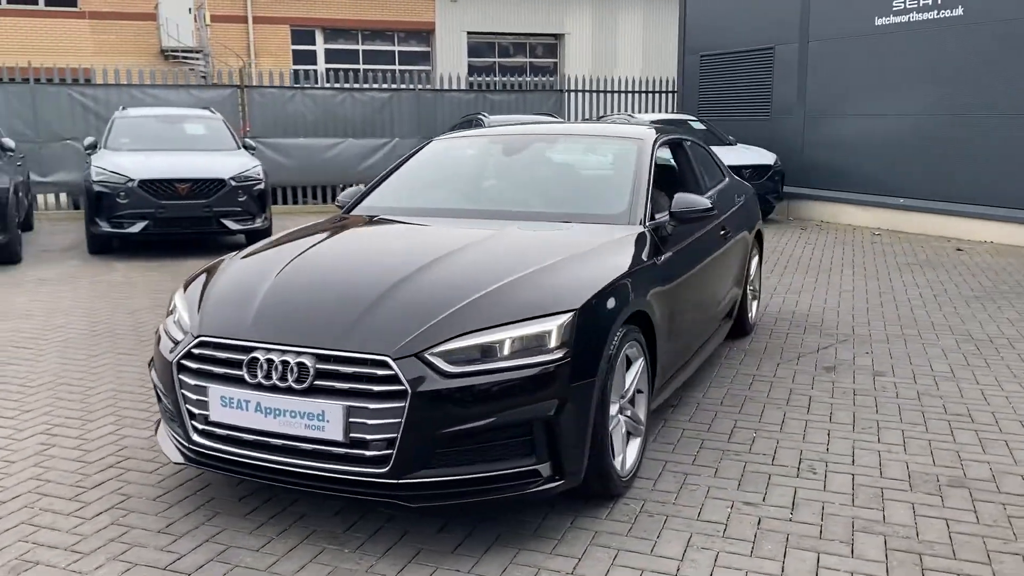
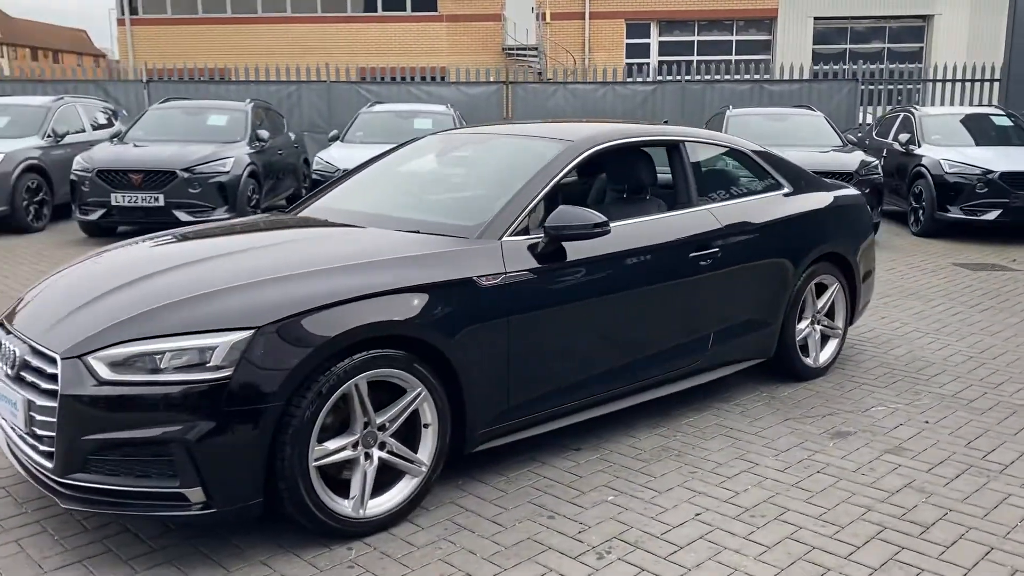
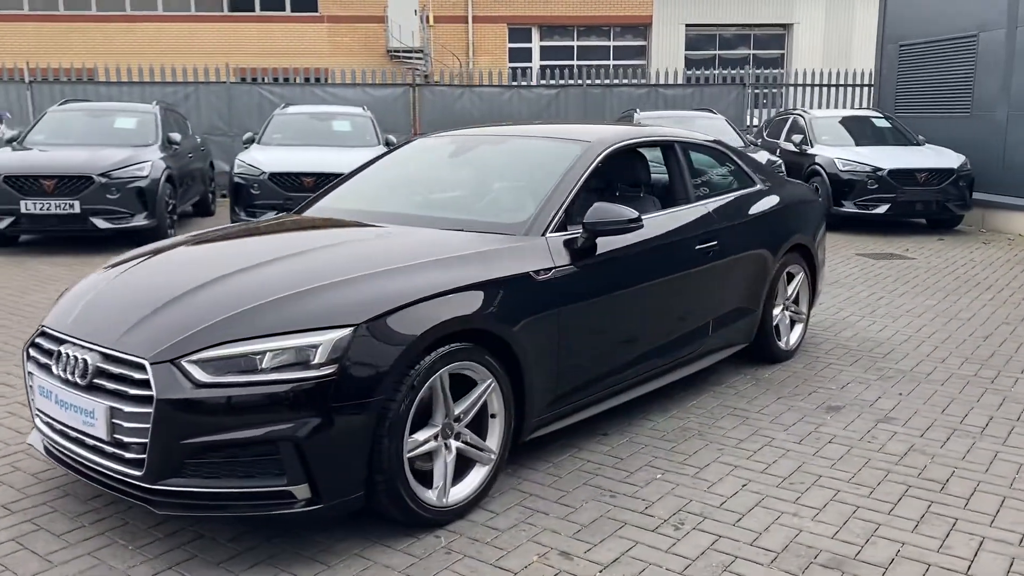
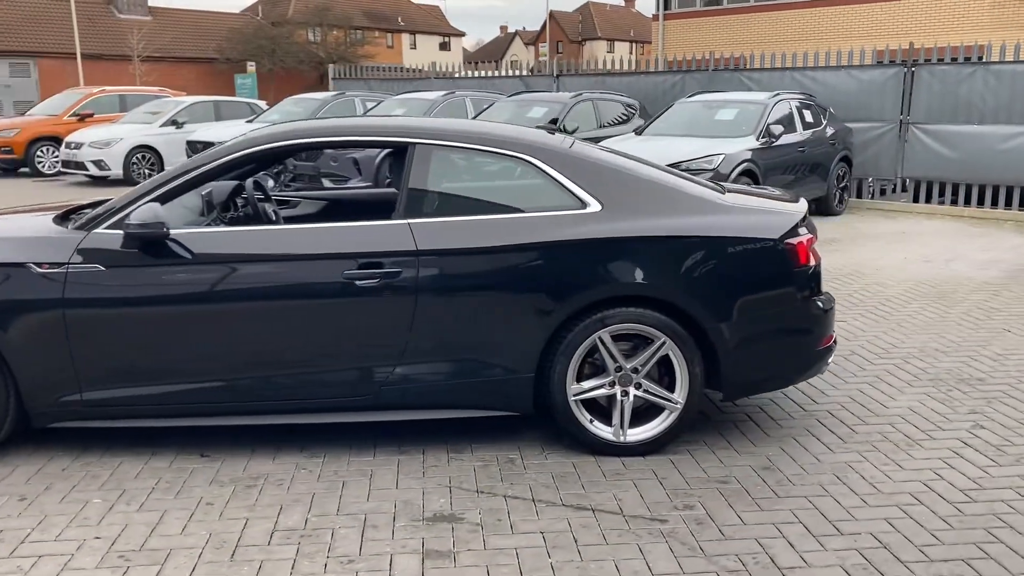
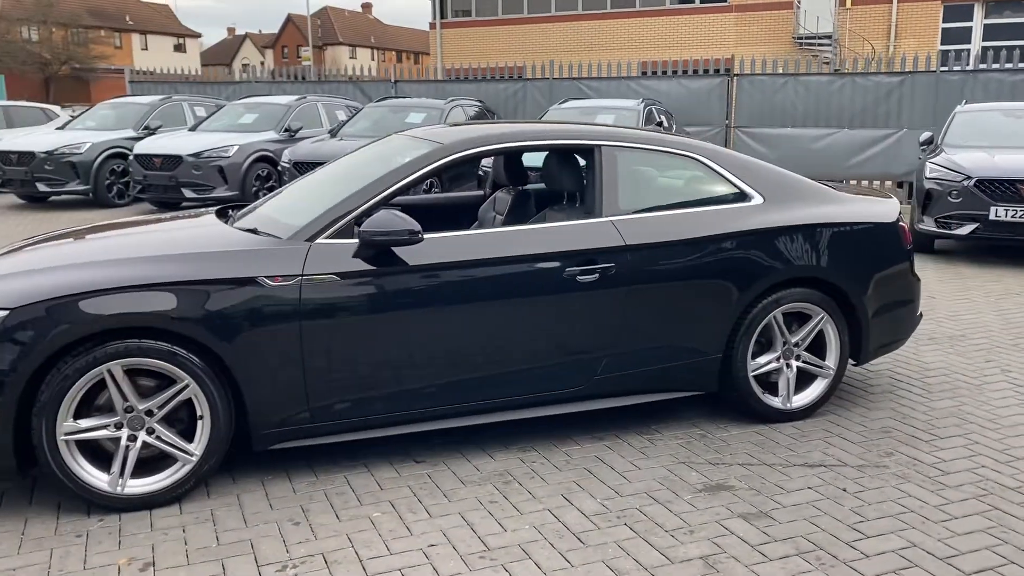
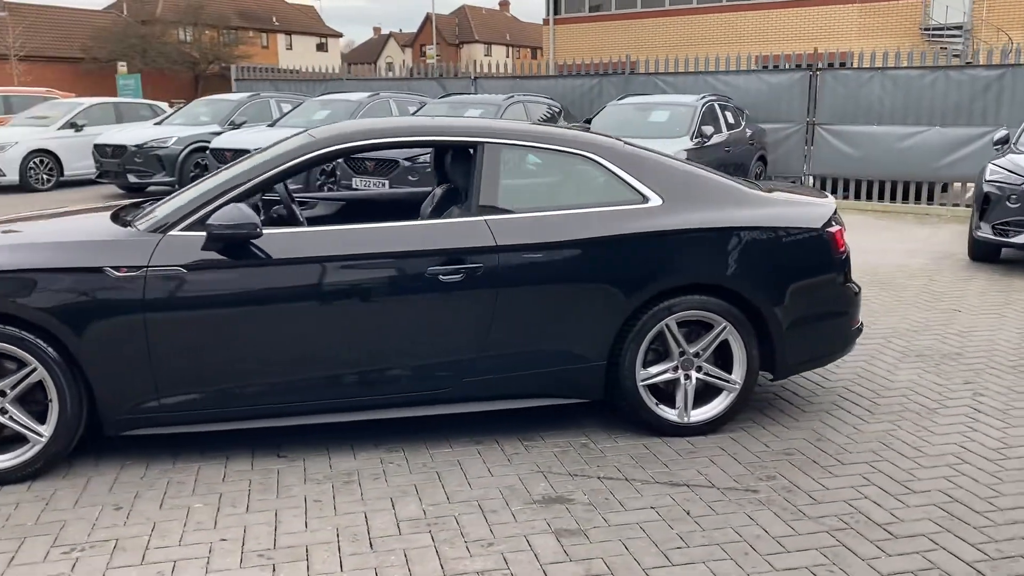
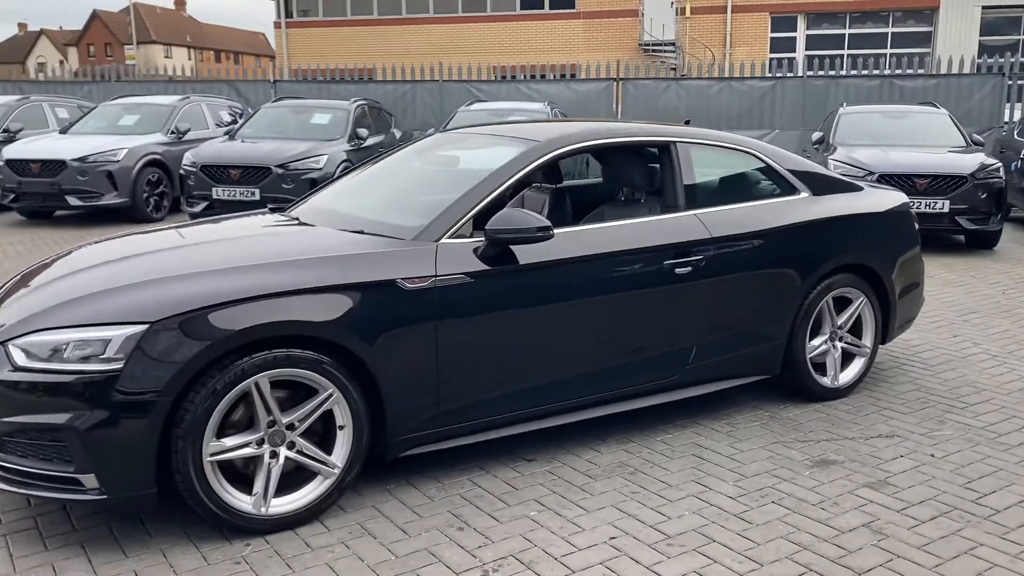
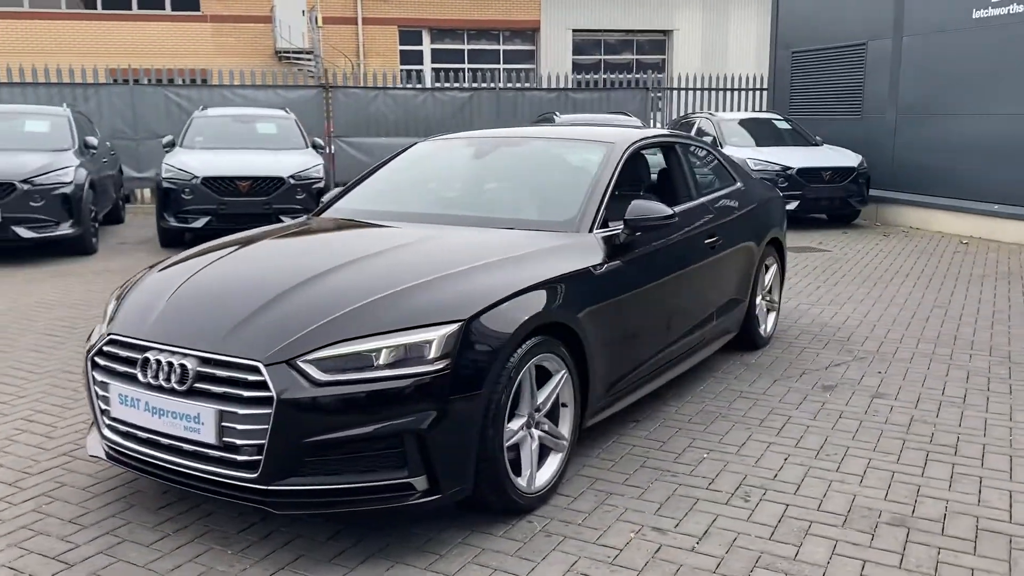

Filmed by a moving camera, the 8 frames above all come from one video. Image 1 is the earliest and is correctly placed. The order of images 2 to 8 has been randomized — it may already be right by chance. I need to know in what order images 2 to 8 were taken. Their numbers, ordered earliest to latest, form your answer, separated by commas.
8, 3, 2, 7, 5, 6, 4
